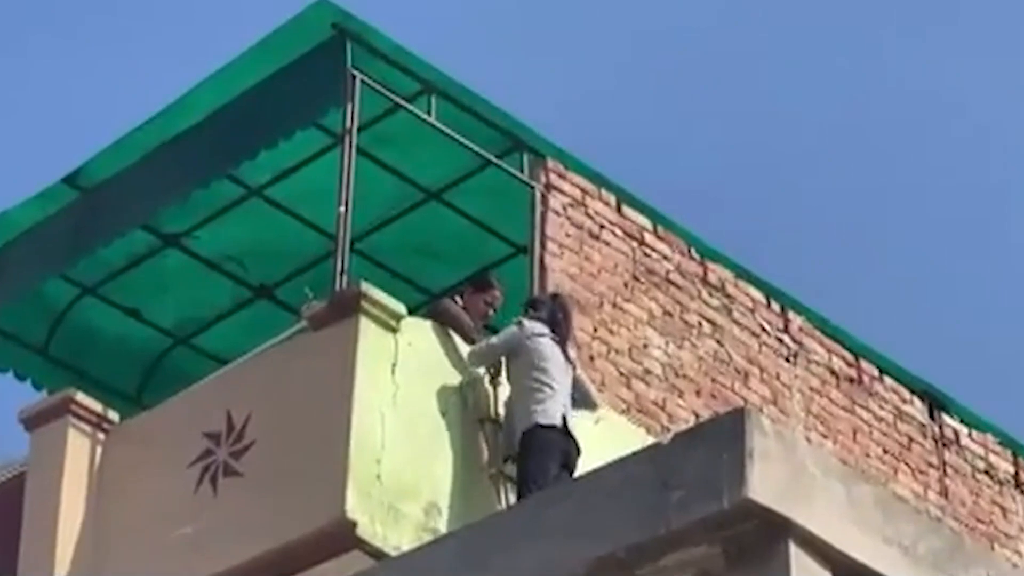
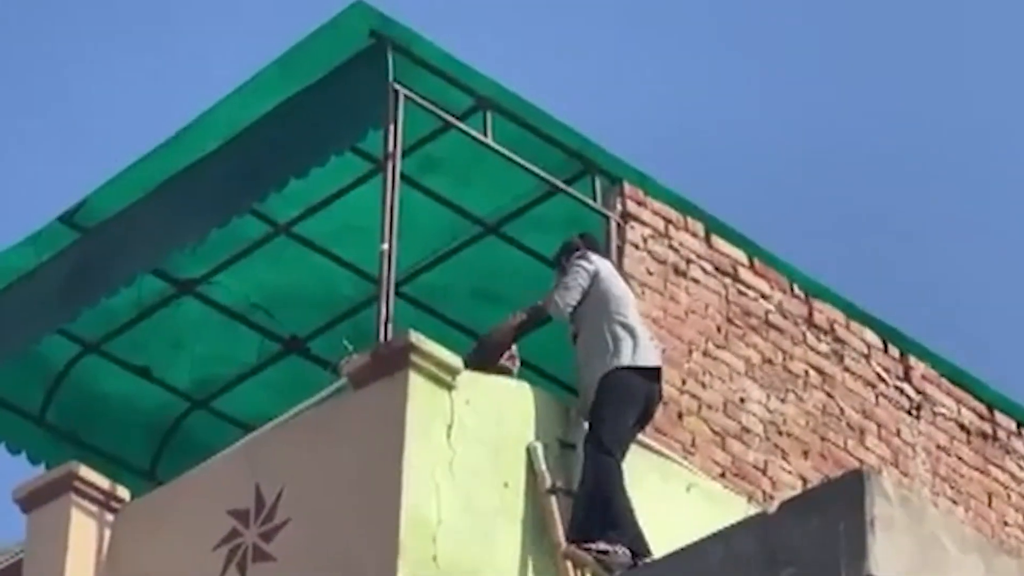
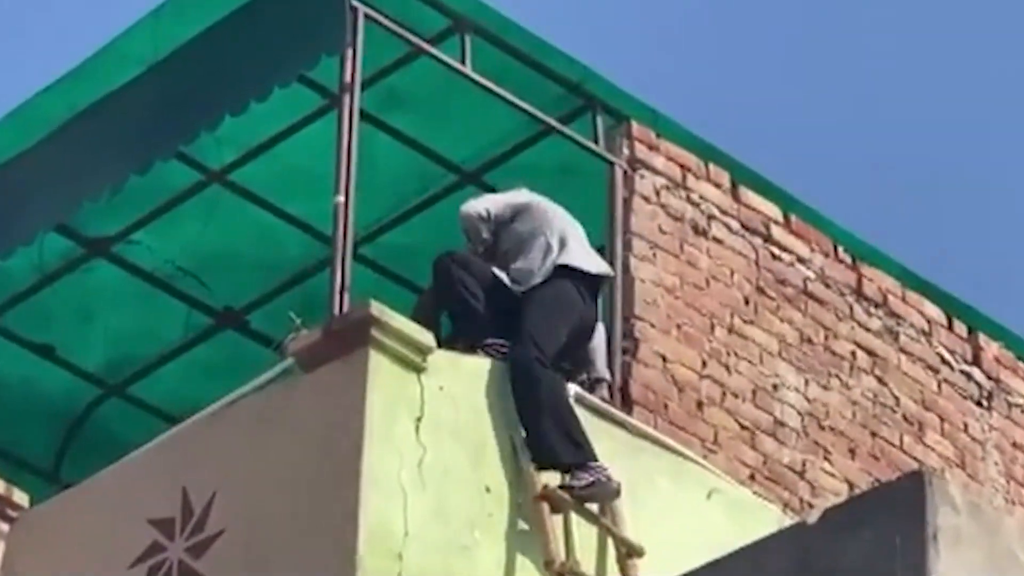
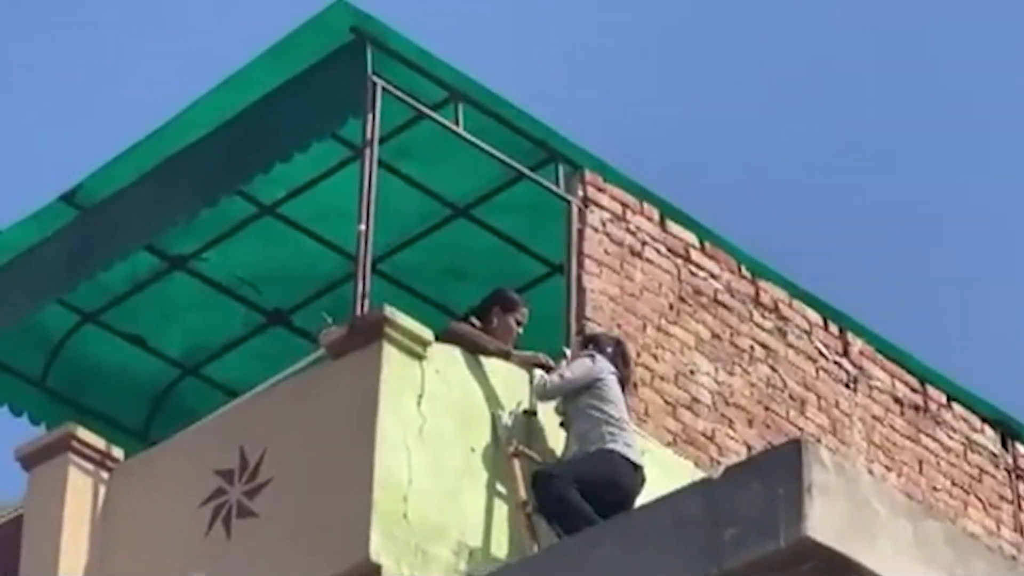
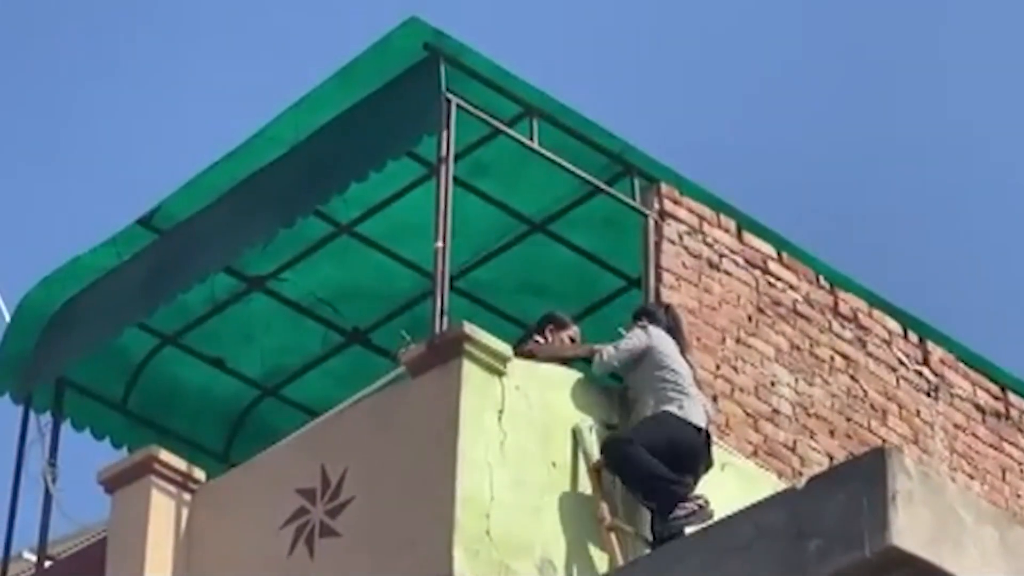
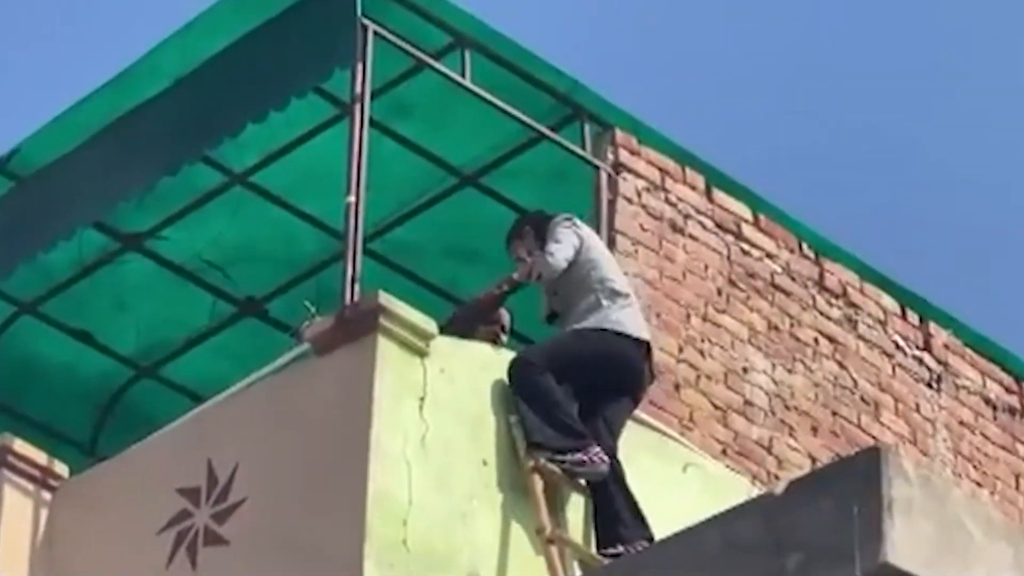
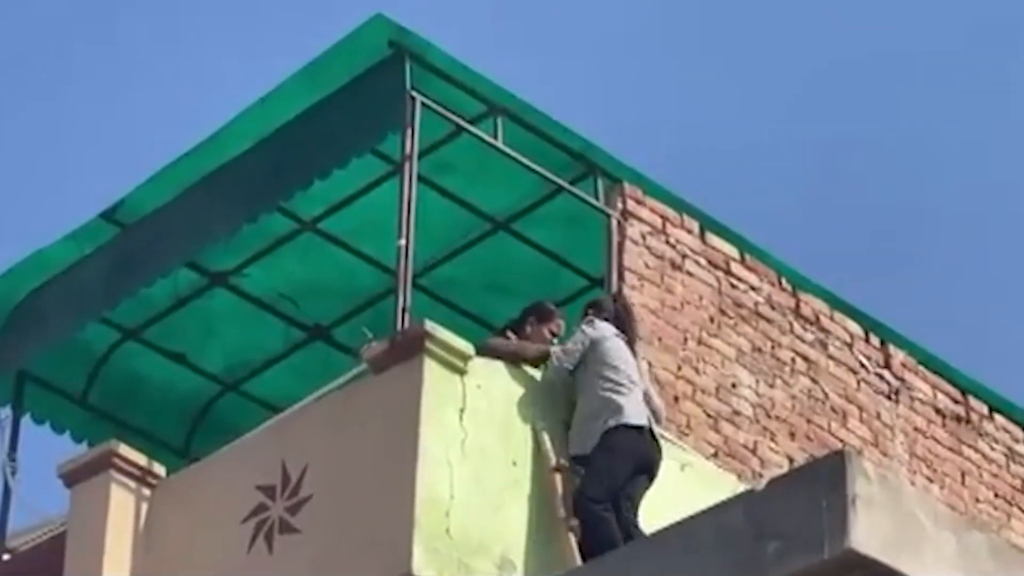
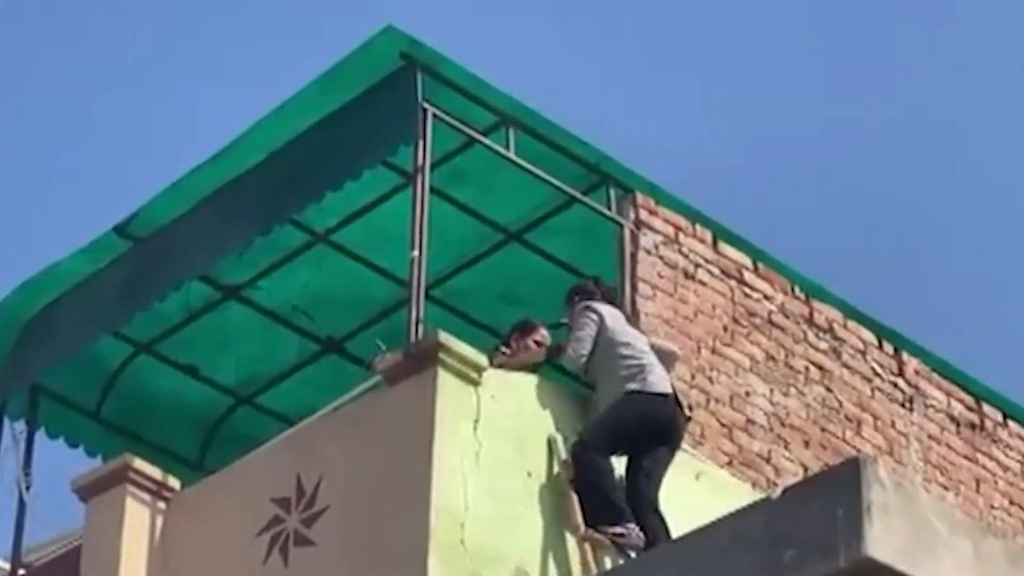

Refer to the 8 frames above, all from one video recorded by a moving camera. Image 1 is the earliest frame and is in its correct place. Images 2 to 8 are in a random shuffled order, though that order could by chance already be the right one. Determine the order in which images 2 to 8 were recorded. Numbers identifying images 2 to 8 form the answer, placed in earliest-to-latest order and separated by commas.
4, 7, 5, 8, 2, 6, 3
